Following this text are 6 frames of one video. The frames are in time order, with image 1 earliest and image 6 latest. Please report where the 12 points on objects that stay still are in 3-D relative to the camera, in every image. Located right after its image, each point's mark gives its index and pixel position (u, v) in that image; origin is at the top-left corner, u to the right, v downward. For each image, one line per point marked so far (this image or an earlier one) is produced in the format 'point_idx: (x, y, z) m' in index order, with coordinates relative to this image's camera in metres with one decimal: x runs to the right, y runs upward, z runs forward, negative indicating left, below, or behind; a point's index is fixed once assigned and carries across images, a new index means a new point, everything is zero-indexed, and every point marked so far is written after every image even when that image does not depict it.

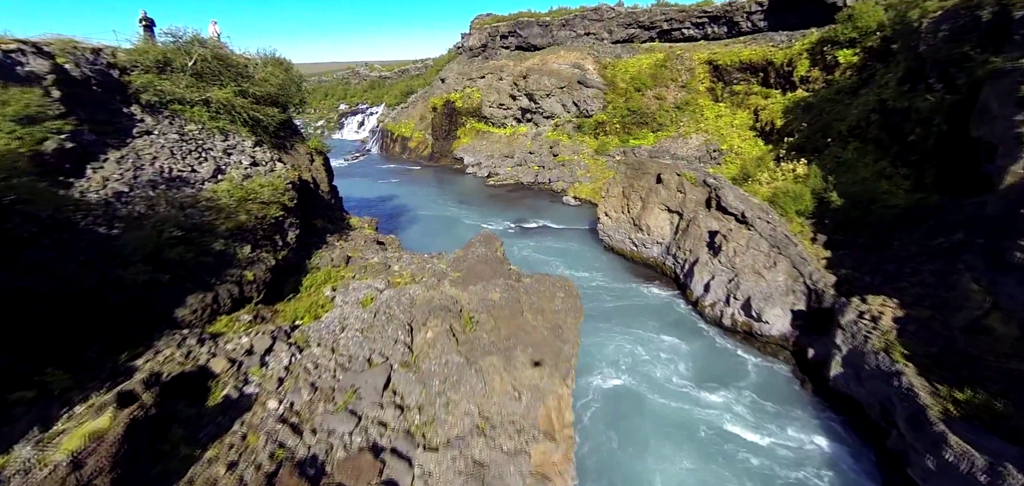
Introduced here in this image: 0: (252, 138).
0: (-10.2, +4.1, +15.9) m
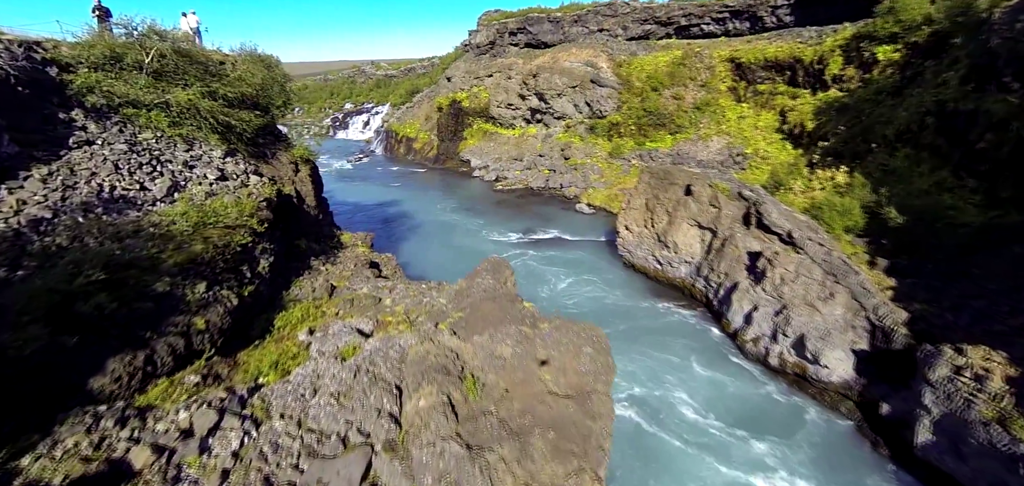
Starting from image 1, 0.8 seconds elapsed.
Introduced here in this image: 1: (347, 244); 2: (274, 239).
0: (-9.8, +3.2, +13.6) m
1: (-7.4, 0.0, +18.2) m
2: (-7.9, +0.5, +13.6) m
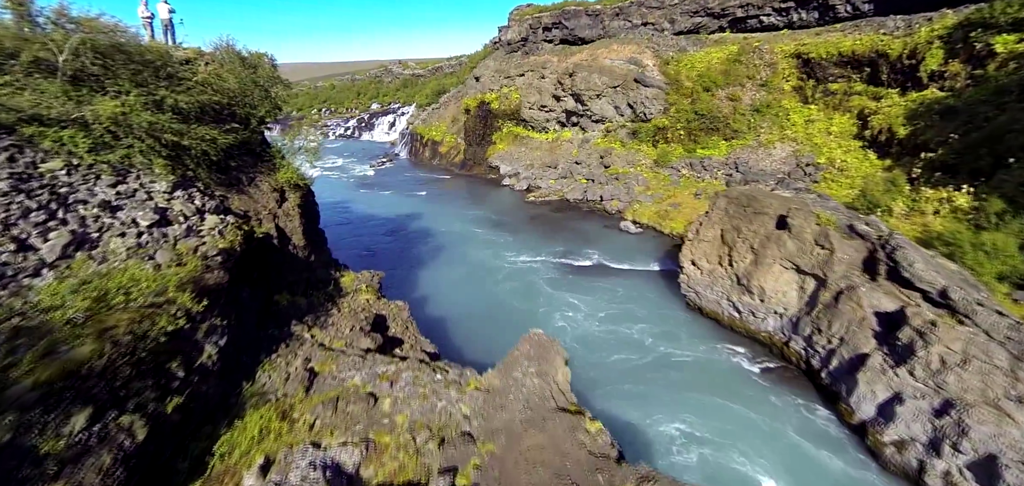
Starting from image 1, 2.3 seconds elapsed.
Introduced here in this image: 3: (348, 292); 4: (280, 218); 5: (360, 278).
0: (-8.5, +1.6, +9.9) m
1: (-5.9, -1.7, +14.3) m
2: (-6.6, -1.2, +9.8) m
3: (-5.8, -1.7, +14.4) m
4: (-7.3, +0.8, +12.7) m
5: (-5.8, -1.3, +15.6) m
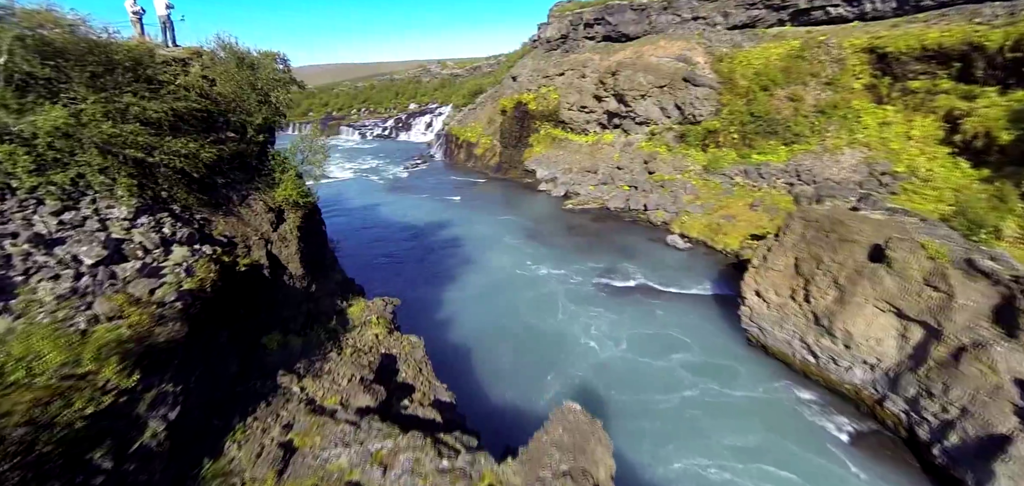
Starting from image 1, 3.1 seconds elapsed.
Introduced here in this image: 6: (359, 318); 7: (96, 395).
0: (-7.8, +0.9, +8.3) m
1: (-5.0, -2.5, +12.5) m
2: (-6.1, -2.0, +8.0) m
3: (-4.9, -2.5, +12.5) m
4: (-6.5, 0.0, +11.0) m
5: (-4.8, -2.1, +13.7) m
6: (-4.9, -2.3, +12.9) m
7: (-6.3, -2.3, +5.9) m
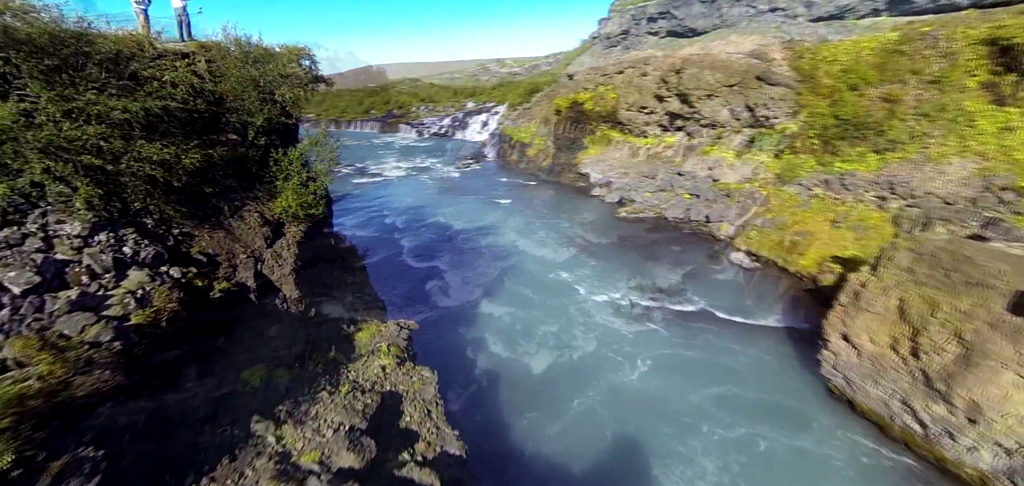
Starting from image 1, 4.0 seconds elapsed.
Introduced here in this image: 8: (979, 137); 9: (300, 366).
0: (-7.5, +0.5, +7.1) m
1: (-4.4, -3.0, +11.0) m
2: (-5.9, -2.4, +6.7) m
3: (-4.2, -3.0, +11.0) m
4: (-5.9, -0.4, +9.7) m
5: (-4.0, -2.6, +12.2) m
6: (-4.2, -2.8, +11.4) m
7: (-6.4, -2.7, +4.6) m
8: (+30.8, +6.7, +26.5) m
9: (-5.1, -2.9, +9.6) m
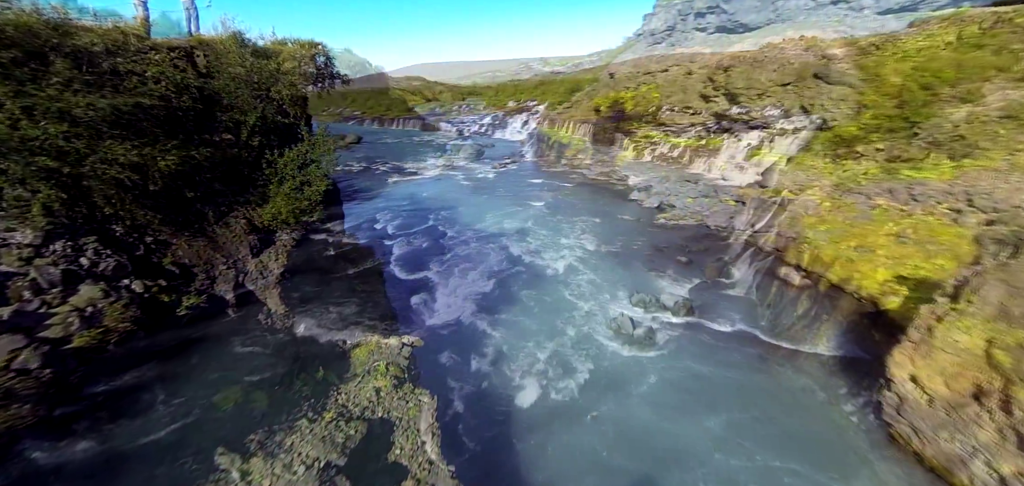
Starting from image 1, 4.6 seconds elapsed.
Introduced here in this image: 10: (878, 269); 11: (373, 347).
0: (-7.6, +0.4, +6.5) m
1: (-4.2, -3.2, +10.1) m
2: (-6.2, -2.6, +5.9) m
3: (-4.1, -3.3, +10.1) m
4: (-5.8, -0.6, +8.9) m
5: (-3.8, -2.9, +11.3) m
6: (-4.0, -3.1, +10.5) m
7: (-6.8, -2.9, +3.9) m
8: (+32.3, +5.2, +22.7) m
9: (-5.1, -3.2, +8.8) m
10: (+15.7, -1.7, +17.4) m
11: (-4.0, -2.8, +11.1) m
